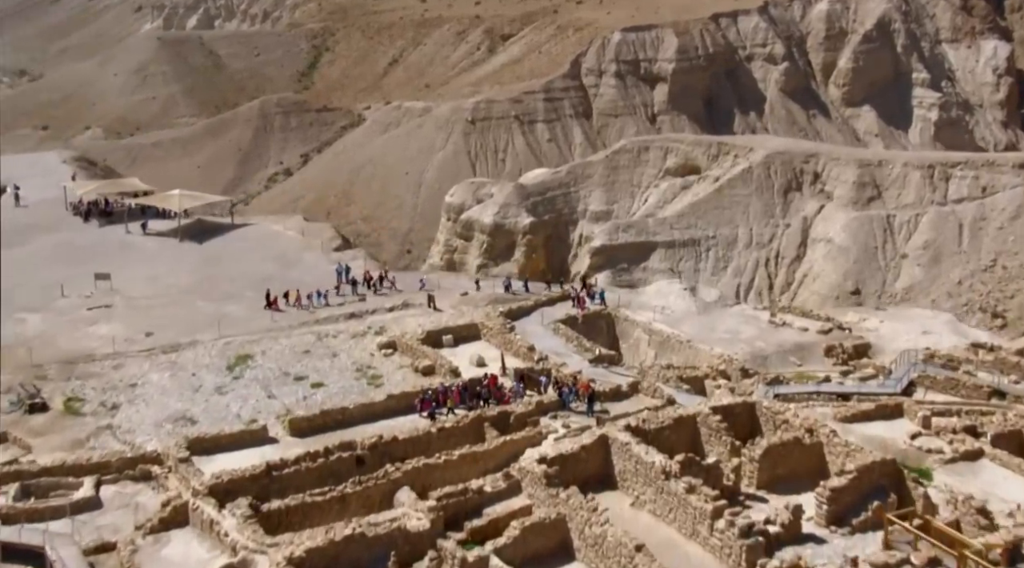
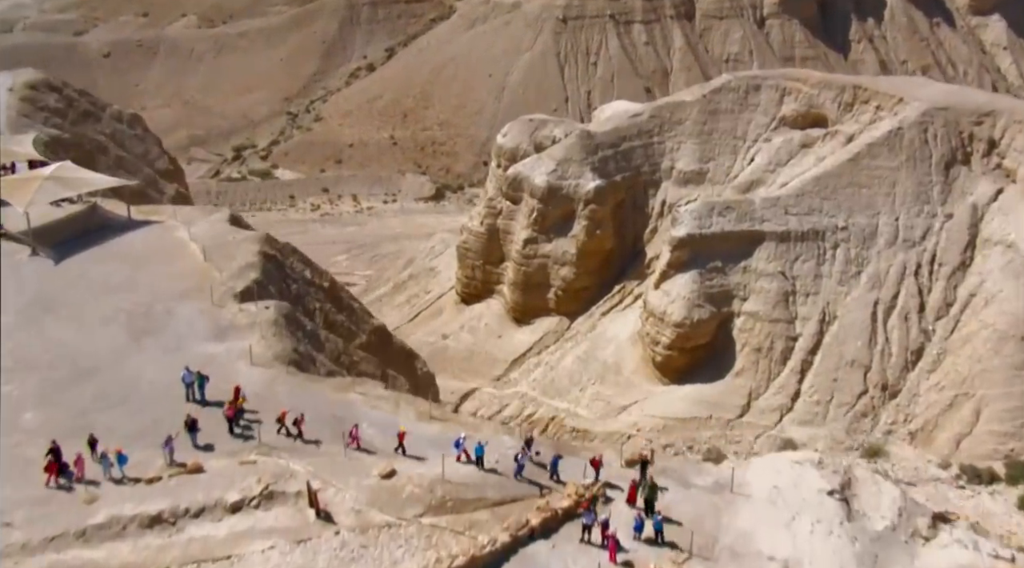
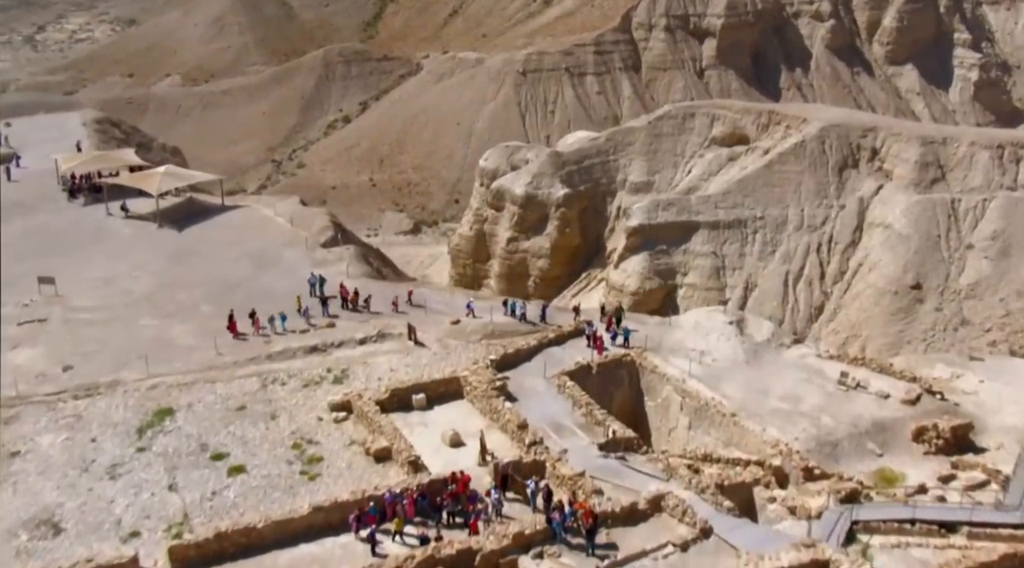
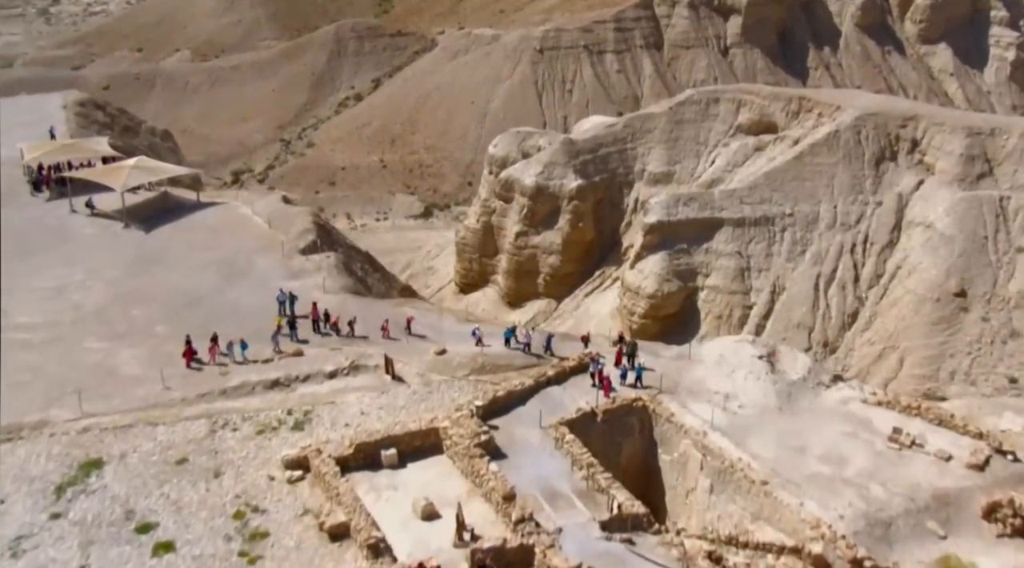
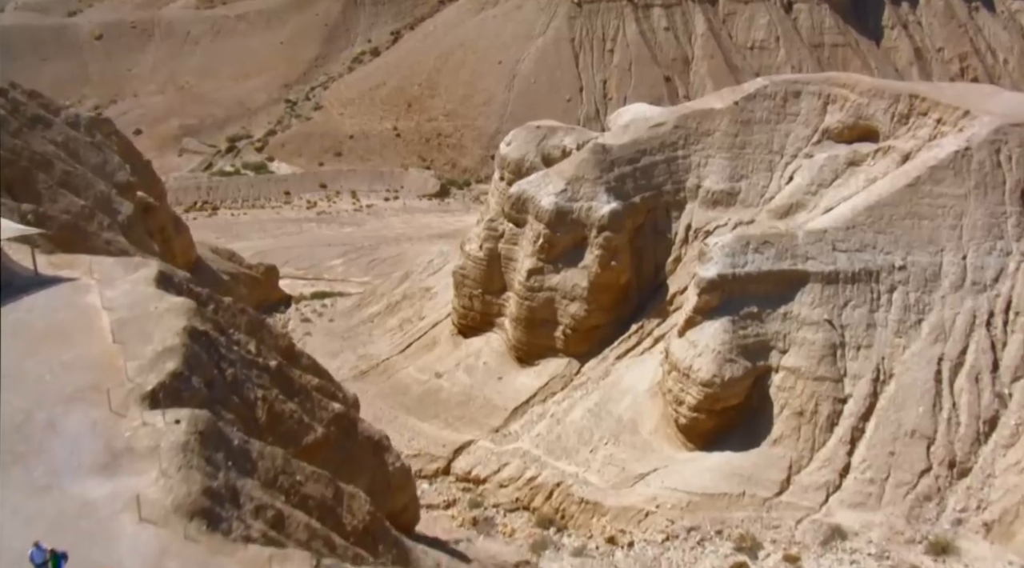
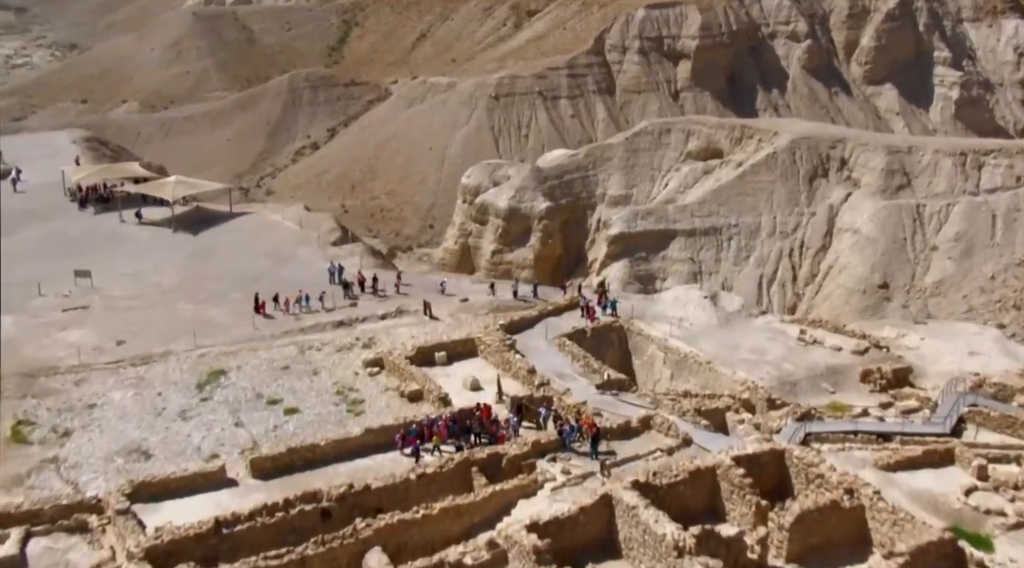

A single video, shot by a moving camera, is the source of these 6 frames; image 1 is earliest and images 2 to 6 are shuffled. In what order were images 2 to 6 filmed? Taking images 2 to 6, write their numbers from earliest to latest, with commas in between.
6, 3, 4, 2, 5
